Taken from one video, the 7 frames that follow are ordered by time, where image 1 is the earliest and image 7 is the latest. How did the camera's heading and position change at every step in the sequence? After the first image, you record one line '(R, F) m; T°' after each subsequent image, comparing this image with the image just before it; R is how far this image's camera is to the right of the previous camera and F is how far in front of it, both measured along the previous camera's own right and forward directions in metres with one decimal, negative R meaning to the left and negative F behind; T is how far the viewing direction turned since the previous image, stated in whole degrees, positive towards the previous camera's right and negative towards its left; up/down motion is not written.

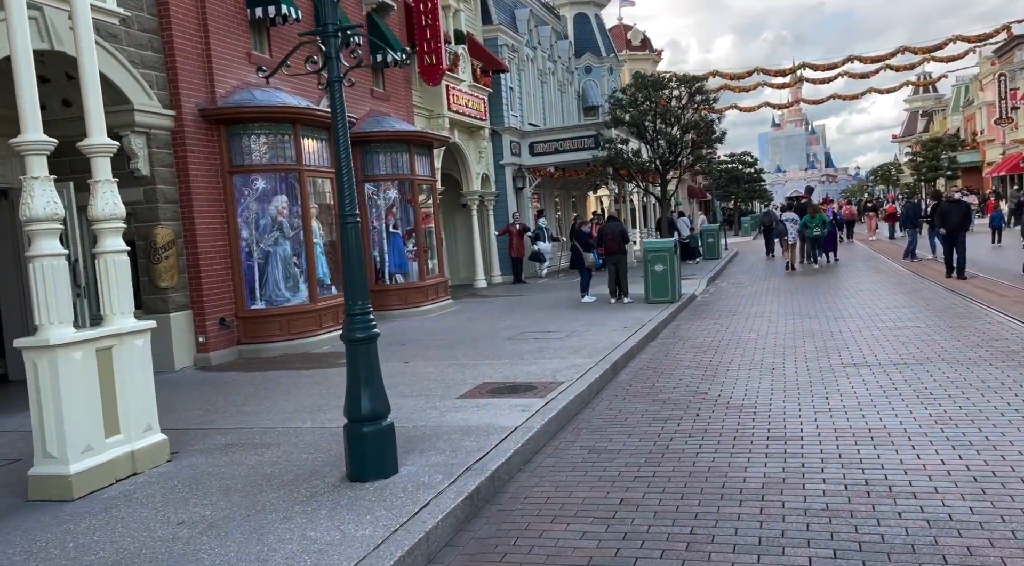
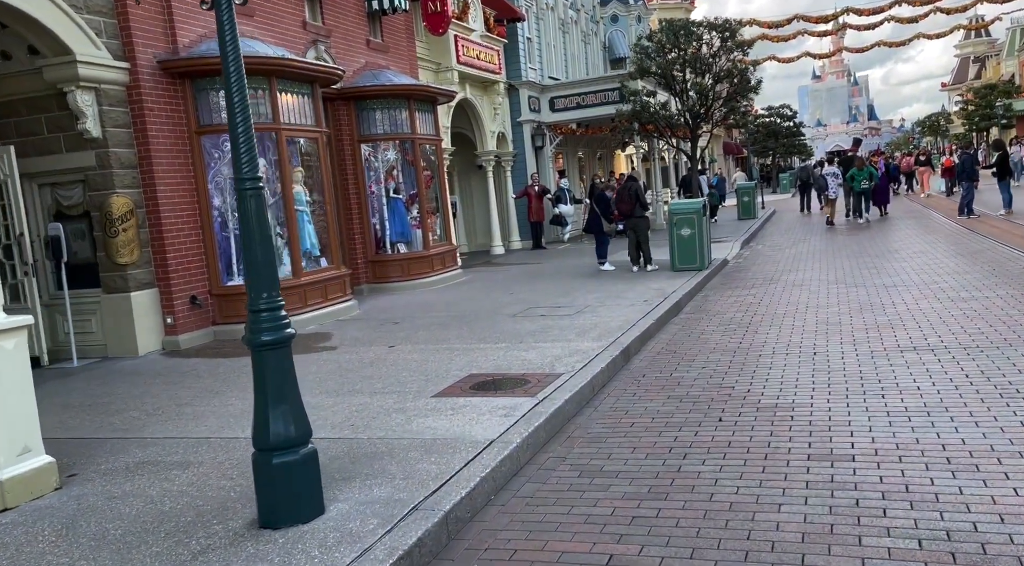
(+0.4, +1.4) m; -2°
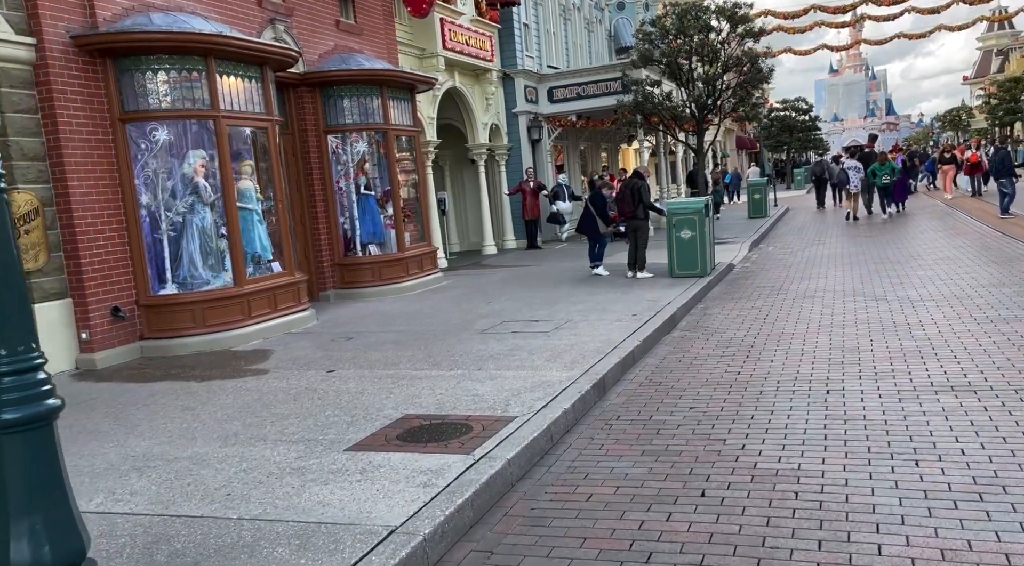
(+0.5, +1.5) m; -1°
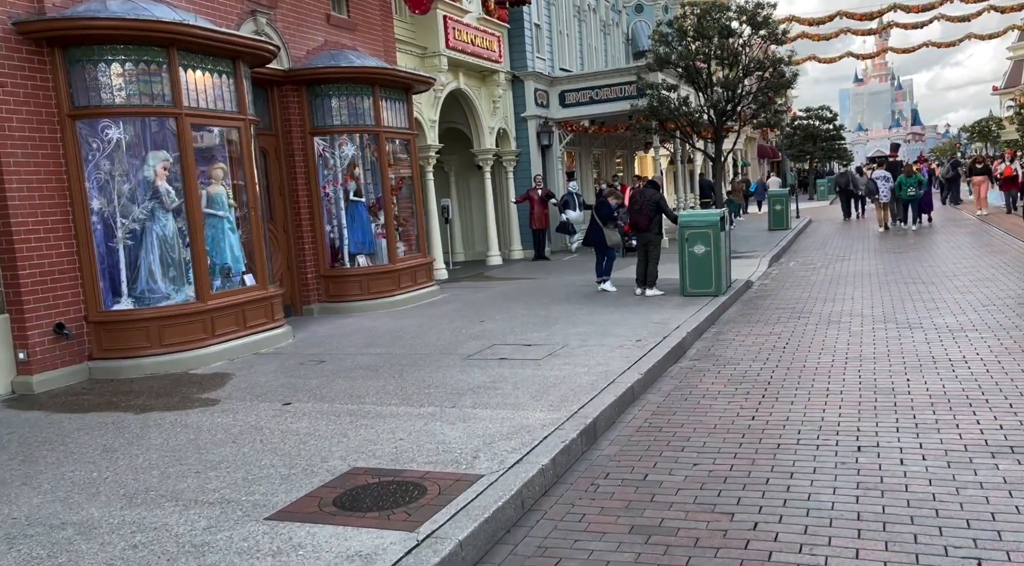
(+0.3, +1.0) m; -1°
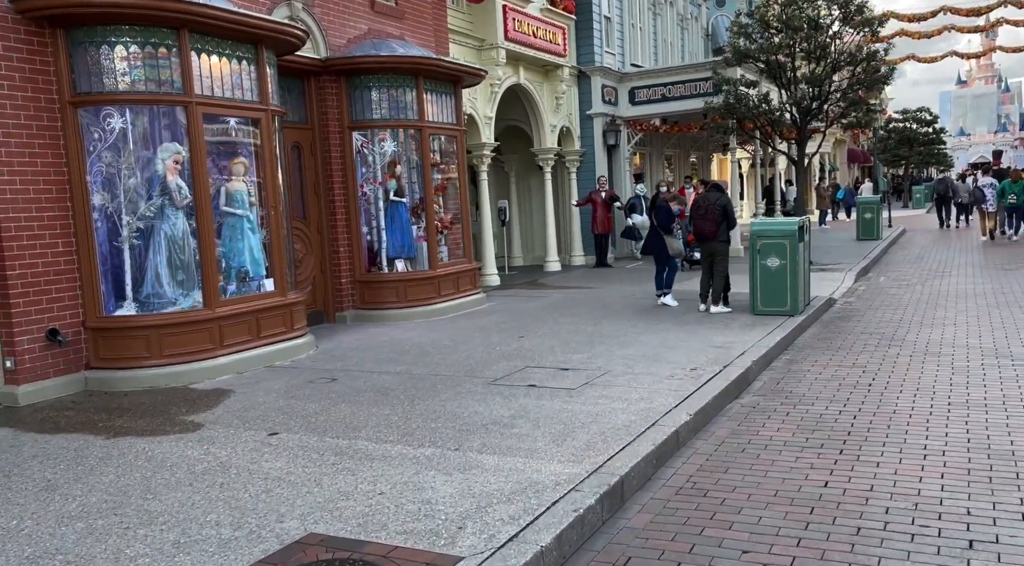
(+0.4, +1.1) m; -5°
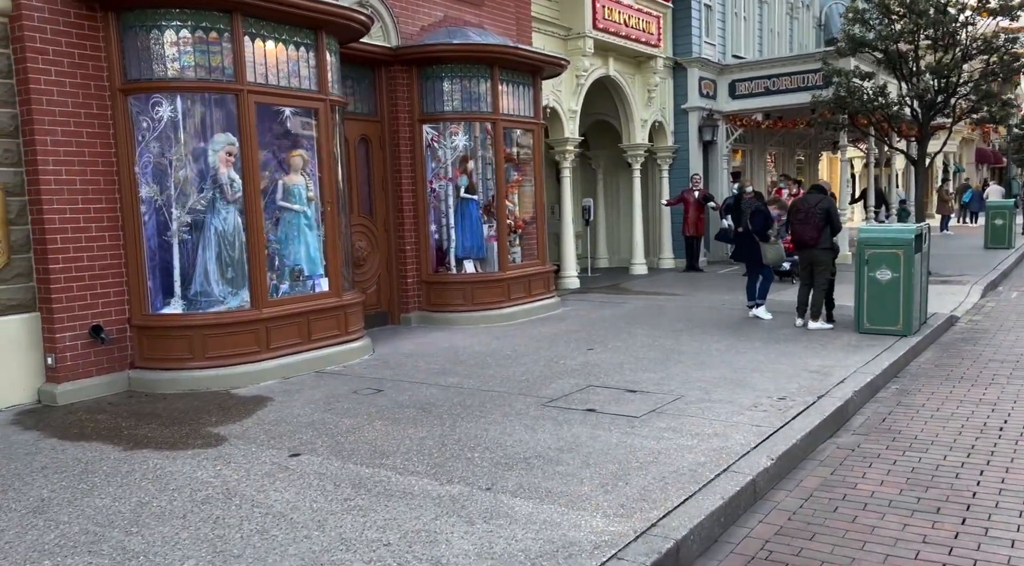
(+0.3, +0.8) m; -6°
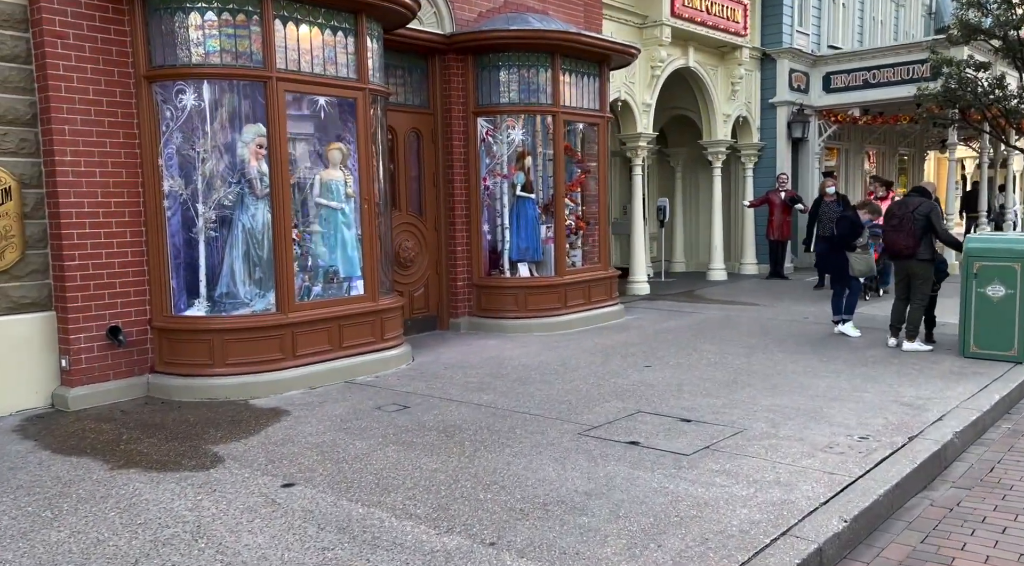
(+0.3, +0.8) m; -6°
